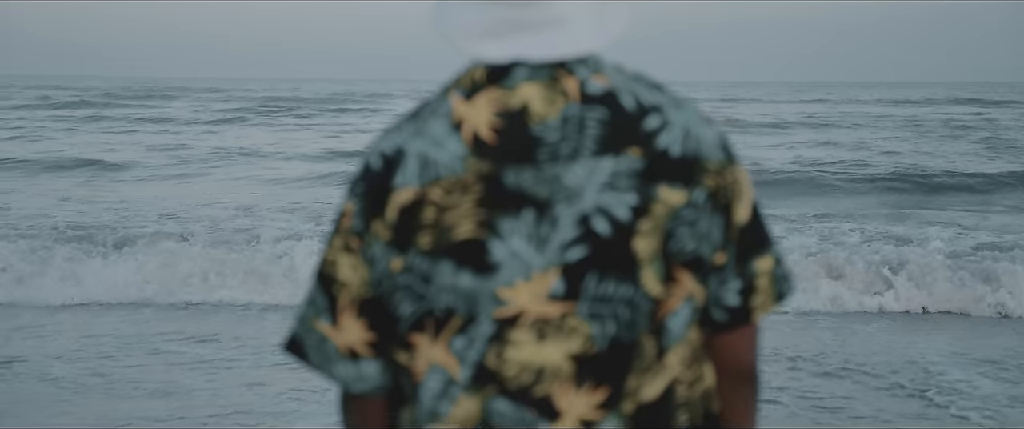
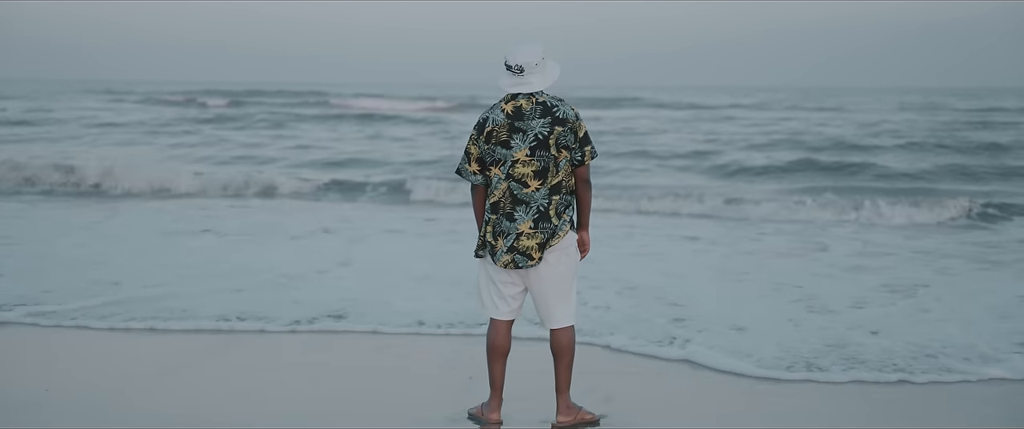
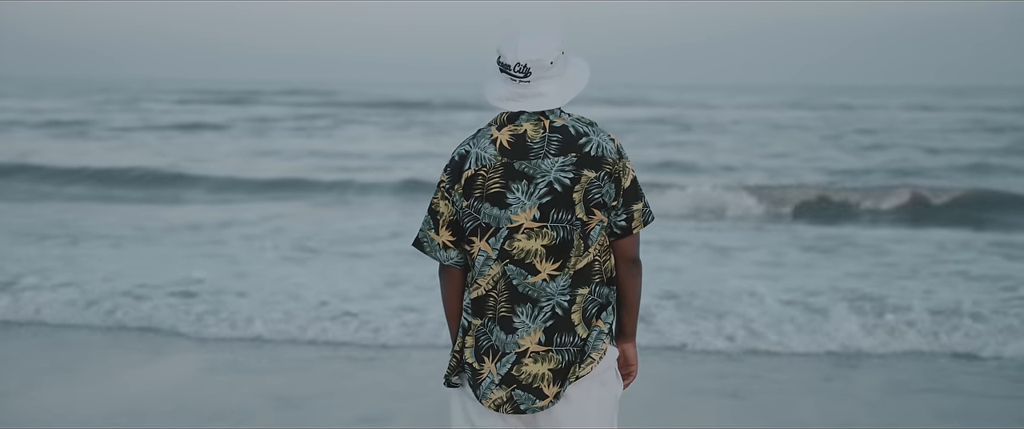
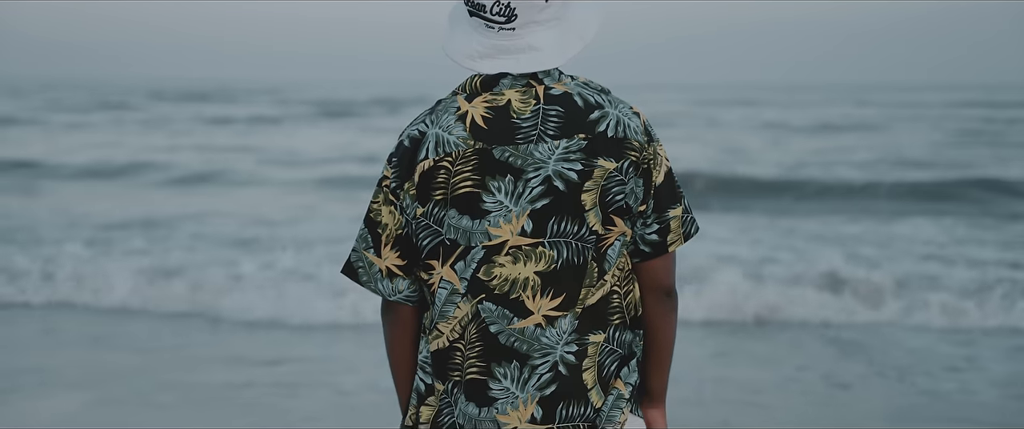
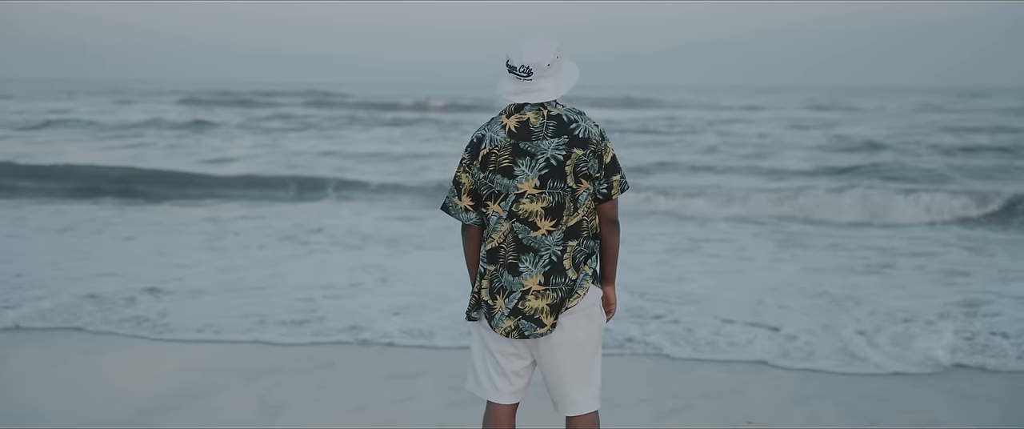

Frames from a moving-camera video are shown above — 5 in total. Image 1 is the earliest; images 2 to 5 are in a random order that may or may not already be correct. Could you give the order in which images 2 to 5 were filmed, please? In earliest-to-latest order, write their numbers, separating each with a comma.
4, 3, 5, 2
